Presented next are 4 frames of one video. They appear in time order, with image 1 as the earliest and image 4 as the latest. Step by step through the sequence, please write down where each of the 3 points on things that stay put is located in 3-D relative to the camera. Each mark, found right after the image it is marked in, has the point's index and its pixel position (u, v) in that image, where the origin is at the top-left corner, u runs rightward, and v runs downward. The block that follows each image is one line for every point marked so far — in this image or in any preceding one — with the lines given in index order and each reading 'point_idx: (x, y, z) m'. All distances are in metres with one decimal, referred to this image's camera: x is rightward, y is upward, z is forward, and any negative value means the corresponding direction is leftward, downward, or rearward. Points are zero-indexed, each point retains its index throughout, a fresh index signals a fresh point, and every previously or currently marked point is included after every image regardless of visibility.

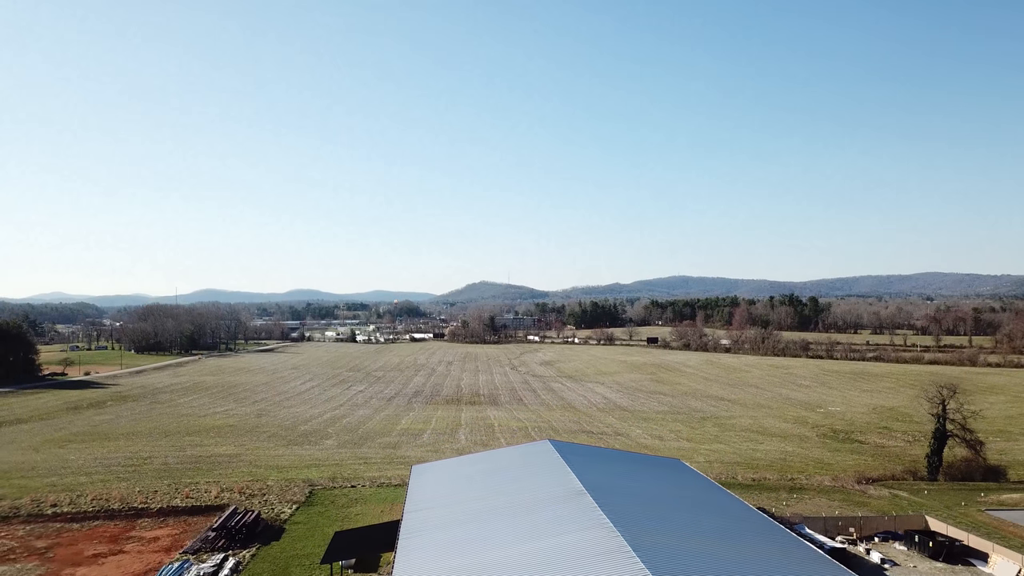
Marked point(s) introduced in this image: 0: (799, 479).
0: (+9.4, -6.3, +19.0) m
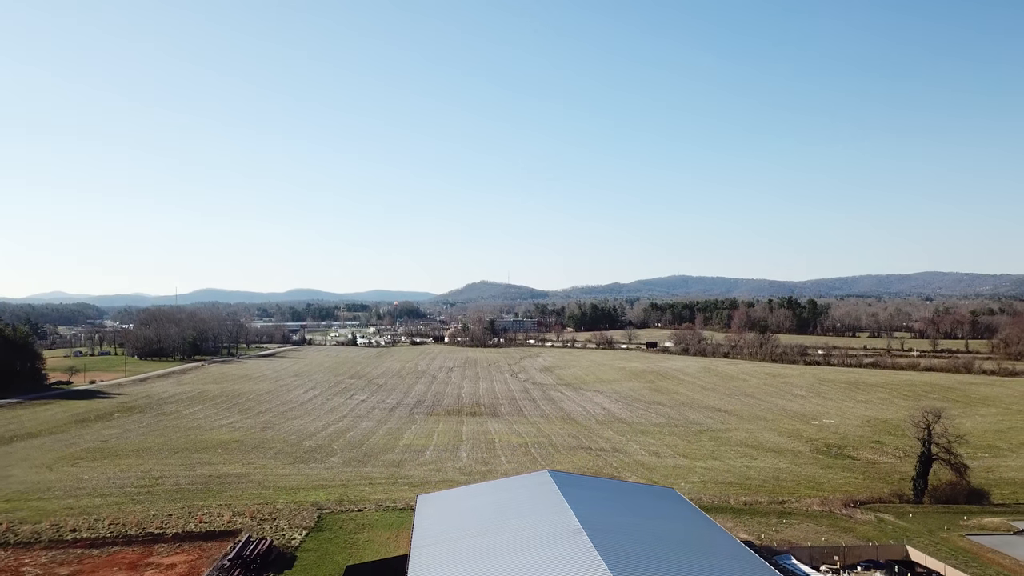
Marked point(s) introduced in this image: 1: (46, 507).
0: (+9.5, -7.3, +19.8) m
1: (-15.9, -7.5, +19.8) m
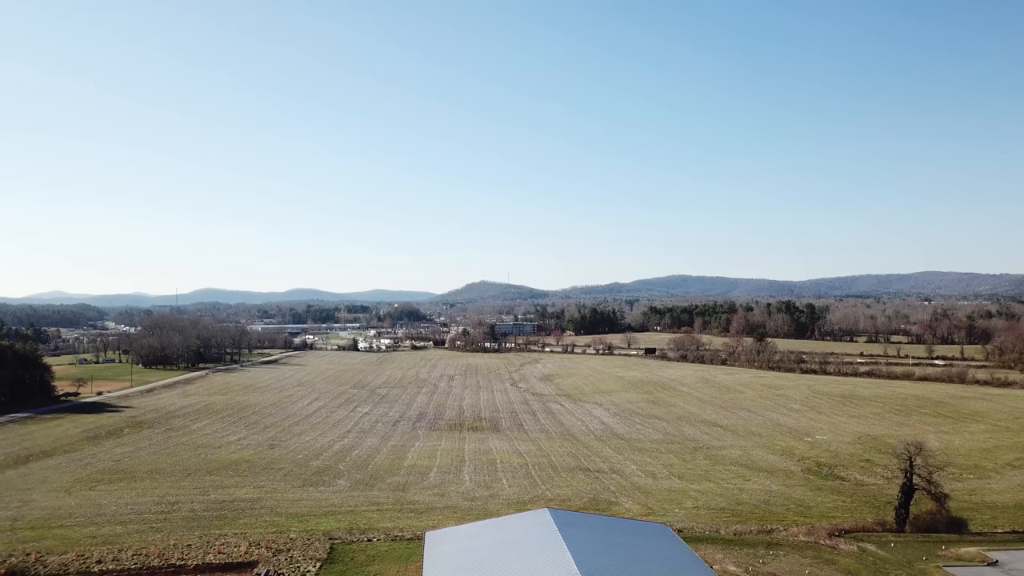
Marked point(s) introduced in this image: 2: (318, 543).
0: (+9.5, -8.7, +20.8) m
1: (-15.9, -8.9, +20.8) m
2: (-6.6, -8.6, +19.6) m
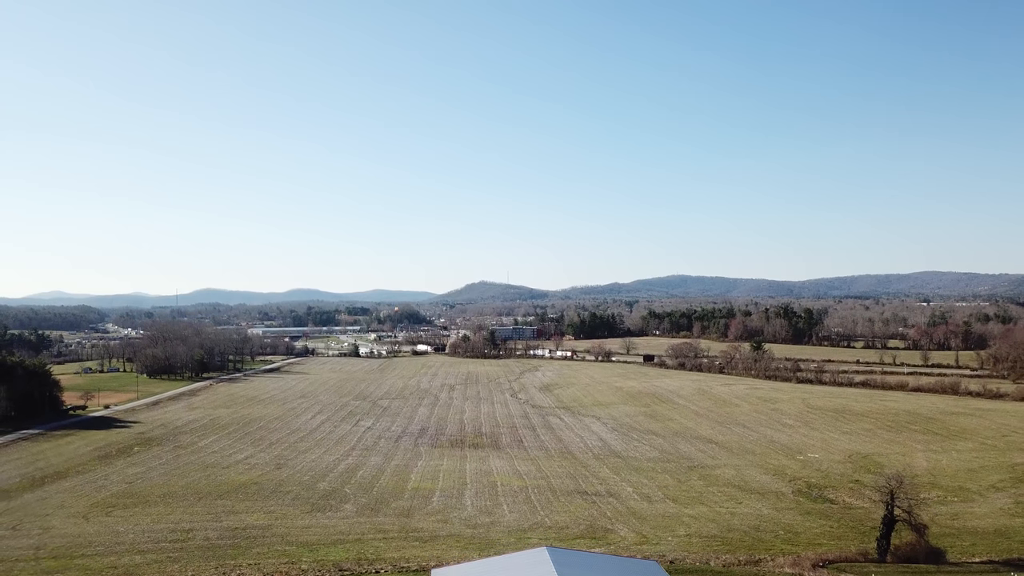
0: (+9.5, -10.3, +21.8) m
1: (-15.9, -10.5, +21.9) m
2: (-6.5, -10.2, +20.6) m
